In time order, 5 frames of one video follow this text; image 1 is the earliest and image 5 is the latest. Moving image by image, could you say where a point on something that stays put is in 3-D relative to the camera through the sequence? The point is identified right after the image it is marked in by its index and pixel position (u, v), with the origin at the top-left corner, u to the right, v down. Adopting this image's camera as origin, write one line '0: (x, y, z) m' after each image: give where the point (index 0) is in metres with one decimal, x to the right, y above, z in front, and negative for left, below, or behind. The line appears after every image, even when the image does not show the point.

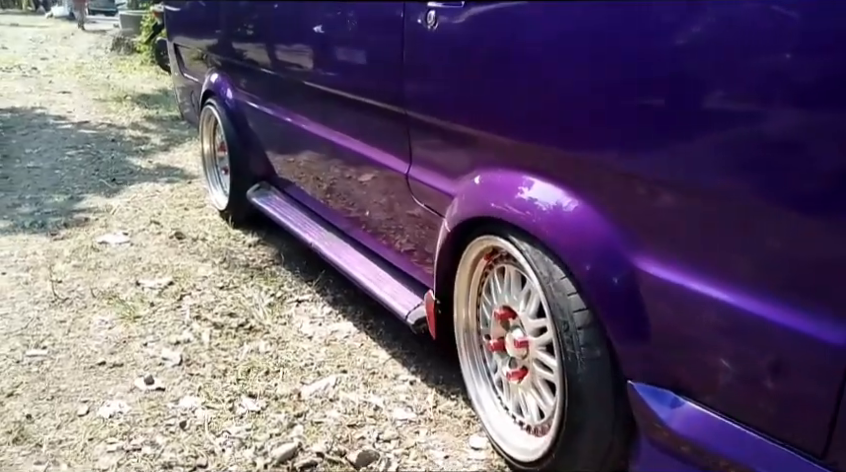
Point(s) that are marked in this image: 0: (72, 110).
0: (-3.8, +1.3, +8.2) m
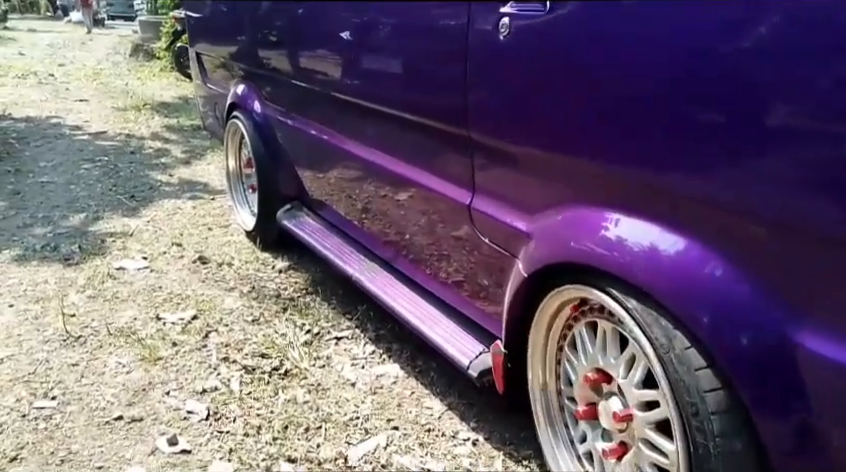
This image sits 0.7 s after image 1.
0: (-3.5, +1.2, +8.0) m
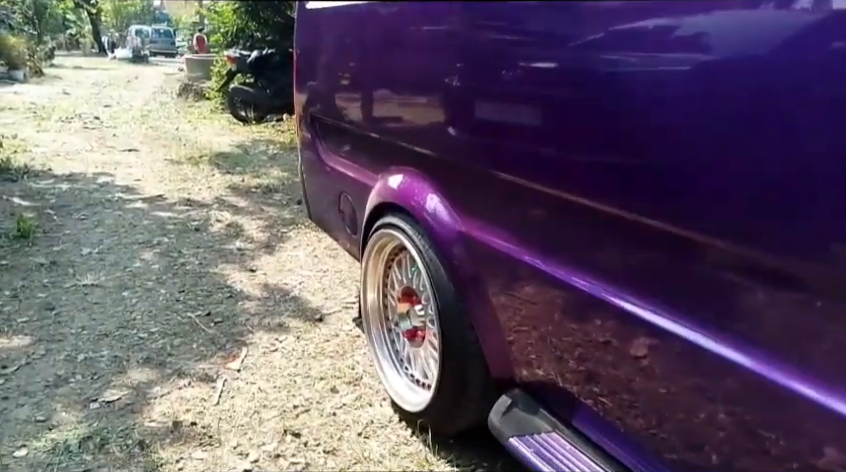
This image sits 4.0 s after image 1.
0: (-2.5, +0.5, +6.7) m
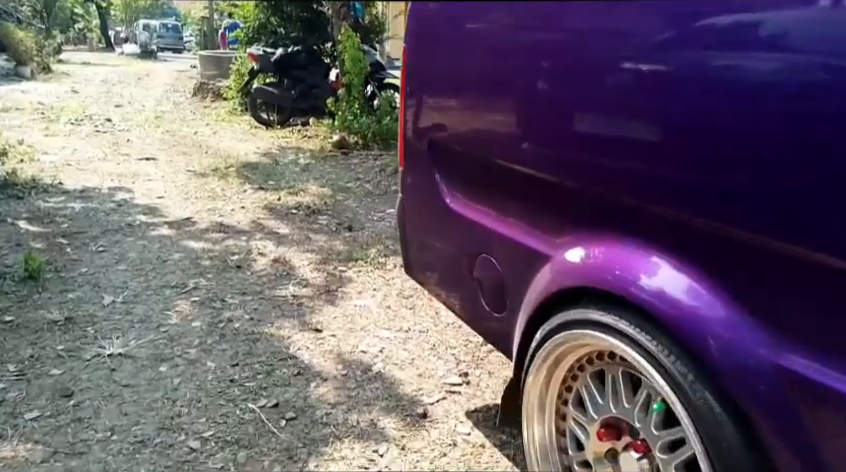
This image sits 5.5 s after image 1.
0: (-2.0, +0.3, +5.9) m
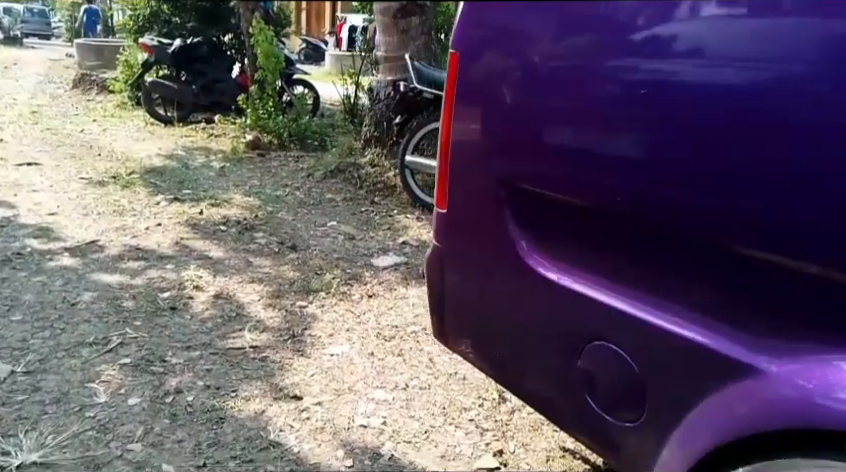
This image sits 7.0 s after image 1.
0: (-2.3, +0.1, +4.8) m
